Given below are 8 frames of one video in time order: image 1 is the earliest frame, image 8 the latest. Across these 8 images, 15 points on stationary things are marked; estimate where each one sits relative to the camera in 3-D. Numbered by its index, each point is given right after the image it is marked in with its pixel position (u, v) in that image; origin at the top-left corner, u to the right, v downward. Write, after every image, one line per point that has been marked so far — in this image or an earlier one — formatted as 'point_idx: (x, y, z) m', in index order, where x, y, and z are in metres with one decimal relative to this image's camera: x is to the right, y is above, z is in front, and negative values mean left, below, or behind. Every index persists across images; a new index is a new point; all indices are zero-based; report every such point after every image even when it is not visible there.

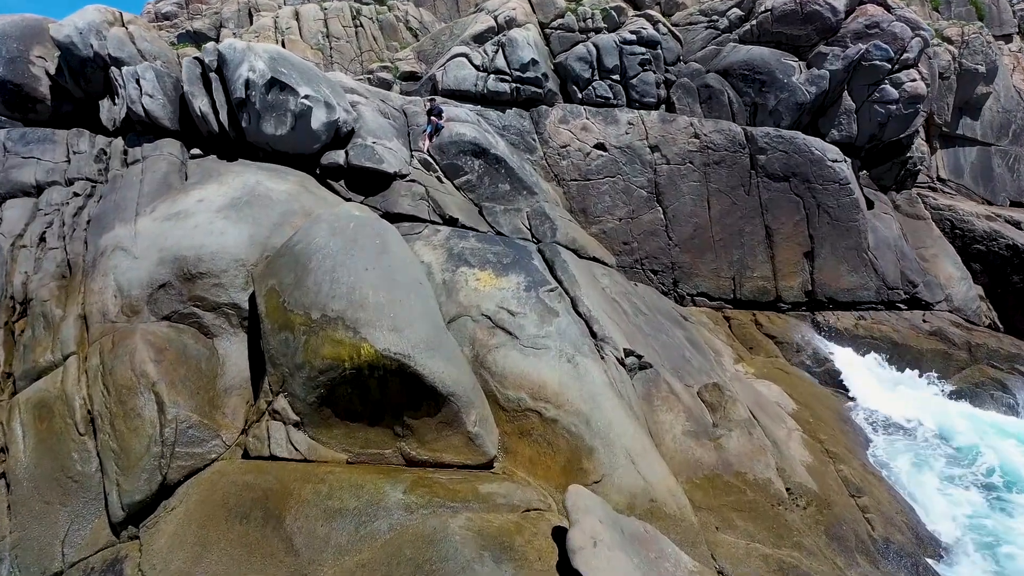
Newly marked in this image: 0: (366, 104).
0: (-2.1, +2.6, +11.8) m
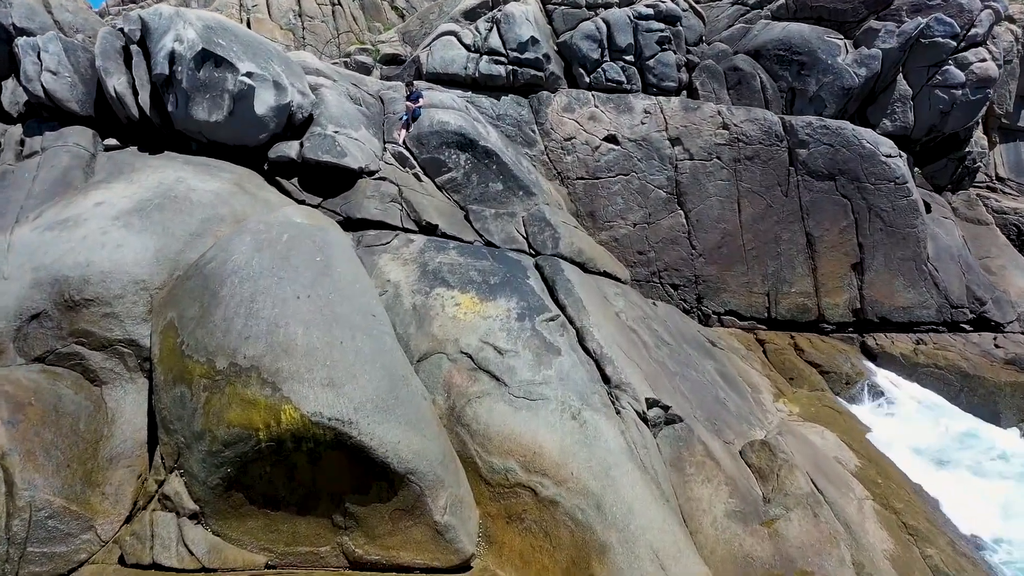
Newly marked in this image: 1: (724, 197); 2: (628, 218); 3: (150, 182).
0: (-2.2, +2.4, +9.8) m
1: (+2.8, +1.2, +10.9) m
2: (+1.6, +1.0, +11.1) m
3: (-3.1, +0.9, +7.0) m
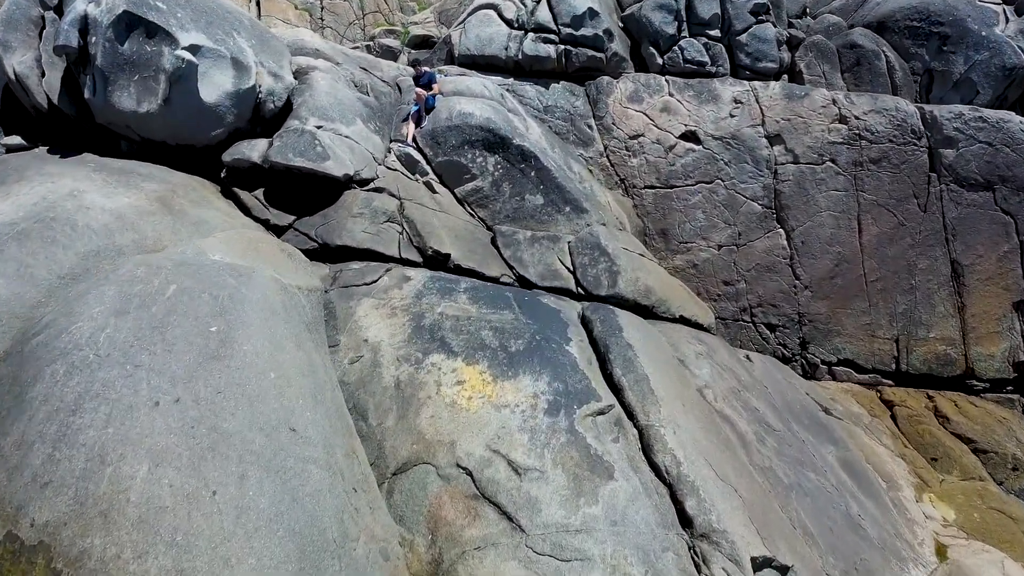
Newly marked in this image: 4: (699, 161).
0: (-1.8, +2.0, +7.7) m
1: (+3.3, +0.8, +8.3) m
2: (+2.1, +0.5, +8.6) m
3: (-2.9, +0.6, +5.0) m
4: (+2.0, +1.3, +8.6) m
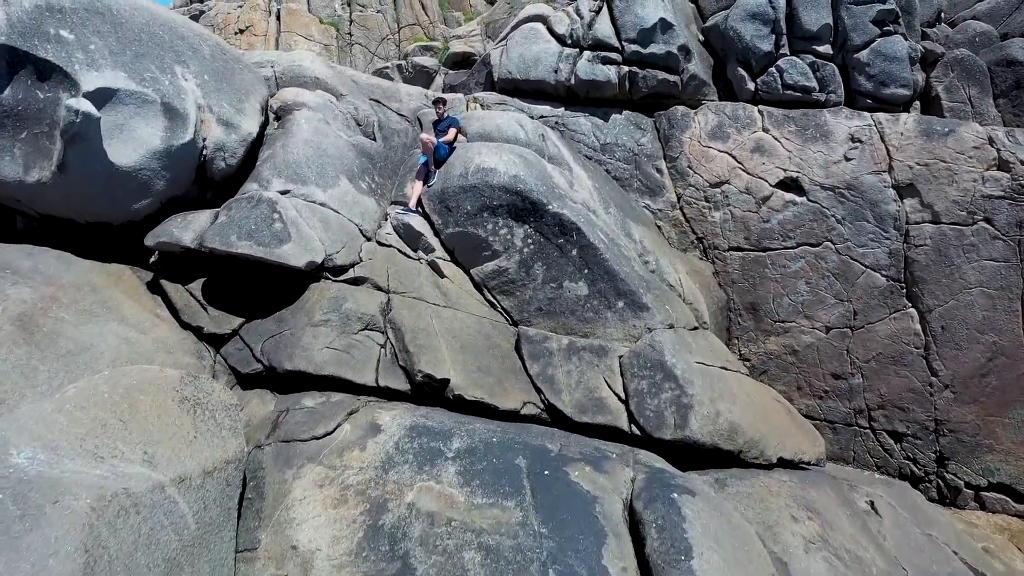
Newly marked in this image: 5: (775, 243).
0: (-1.4, +1.3, +6.0) m
1: (+3.7, 0.0, +6.2) m
2: (+2.4, -0.2, +6.6) m
3: (-2.9, -0.1, +3.4) m
4: (+2.3, +0.6, +6.6) m
5: (+2.1, +0.4, +6.6) m
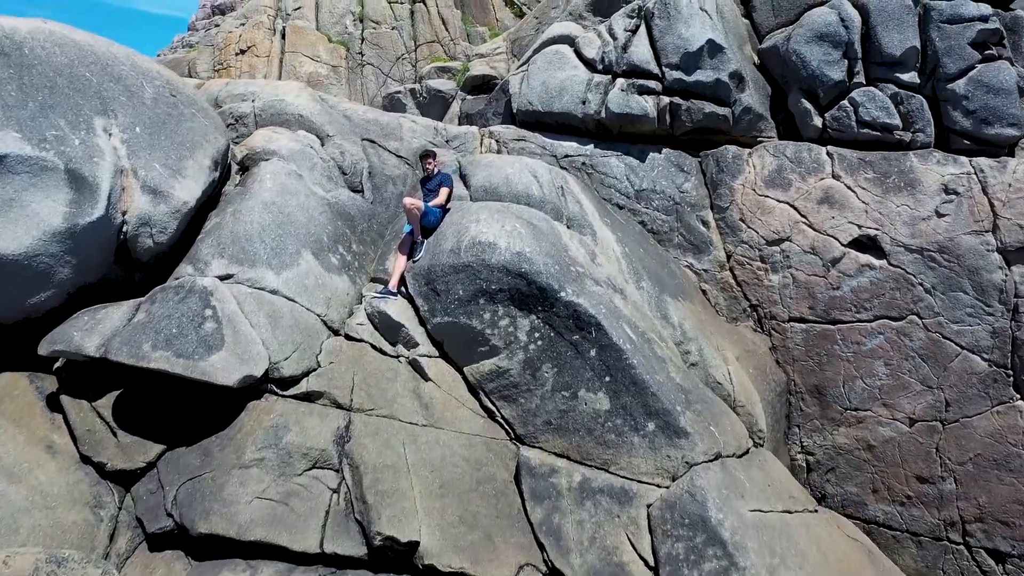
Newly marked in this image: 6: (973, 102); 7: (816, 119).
0: (-1.4, +0.8, +5.0) m
1: (+3.7, -0.6, +4.9) m
2: (+2.5, -0.8, +5.4) m
3: (-3.0, -0.6, +2.5) m
4: (+2.4, 0.0, +5.4) m
5: (+2.2, -0.2, +5.4) m
6: (+3.1, +1.3, +5.5) m
7: (+2.2, +1.2, +5.8) m
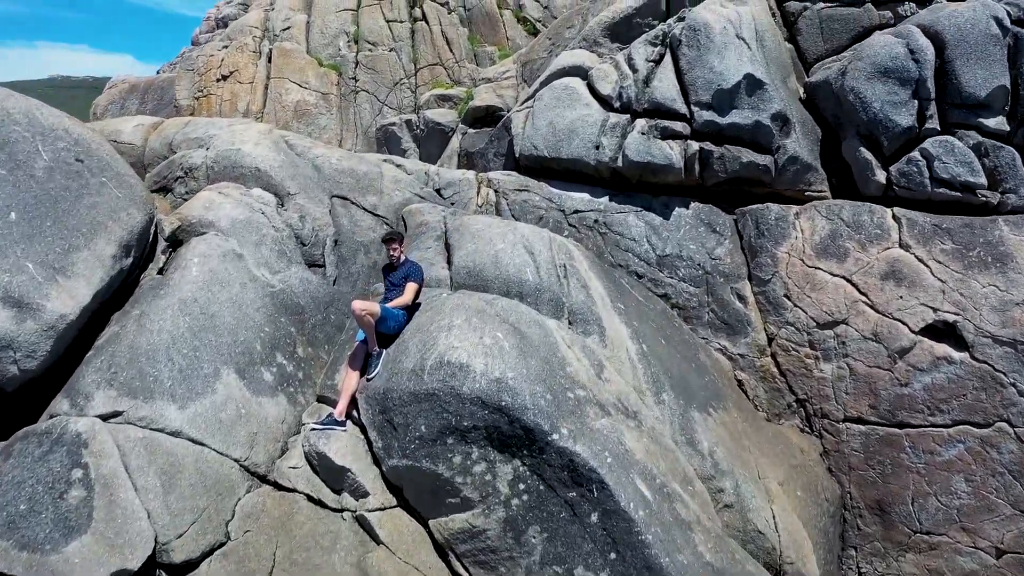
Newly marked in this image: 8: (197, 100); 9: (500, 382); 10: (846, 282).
0: (-1.4, +0.3, +4.1) m
1: (+3.7, -1.1, +3.8) m
2: (+2.5, -1.3, +4.3) m
3: (-3.1, -1.1, +1.7) m
4: (+2.4, -0.5, +4.3) m
5: (+2.2, -0.7, +4.4) m
6: (+3.1, +0.7, +4.5) m
7: (+2.2, +0.7, +4.8) m
8: (-3.2, +1.9, +8.2) m
9: (0.0, -0.4, +3.1) m
10: (+1.9, 0.0, +4.6) m
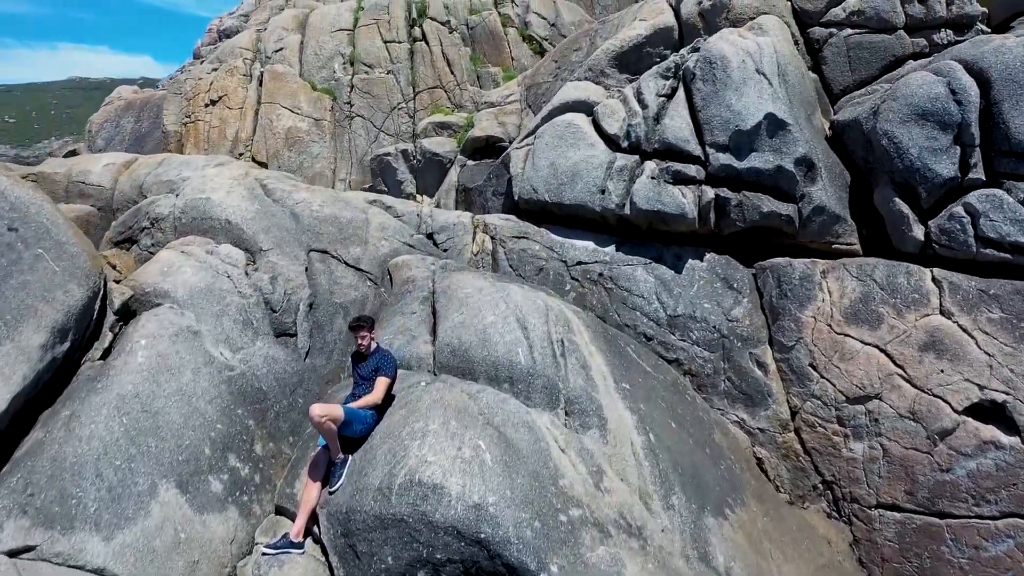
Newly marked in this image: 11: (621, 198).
0: (-1.5, -0.1, +3.7) m
1: (+3.6, -1.5, +3.3) m
2: (+2.4, -1.7, +3.8) m
3: (-3.2, -1.5, +1.3) m
4: (+2.3, -0.9, +3.8) m
5: (+2.2, -1.1, +3.9) m
6: (+3.0, +0.4, +4.0) m
7: (+2.1, +0.3, +4.3) m
8: (-3.2, +1.6, +7.8) m
9: (-0.1, -0.7, +2.7) m
10: (+1.9, -0.3, +4.1) m
11: (+0.7, +0.5, +4.9) m
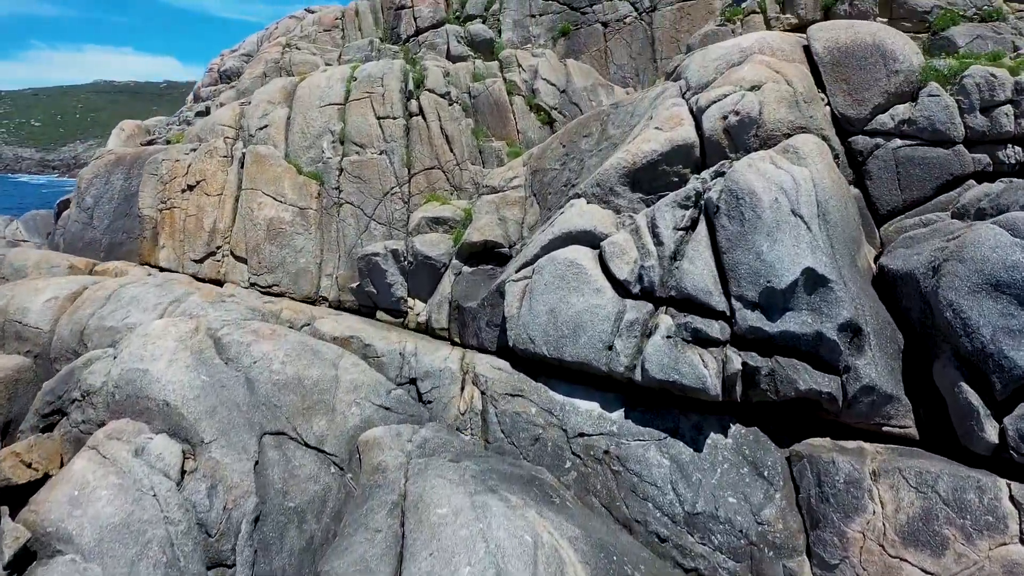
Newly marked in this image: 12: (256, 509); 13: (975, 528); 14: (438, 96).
0: (-1.5, -1.0, +3.0) m
1: (+3.5, -2.4, +2.5) m
2: (+2.3, -2.6, +3.0) m
3: (-3.3, -2.4, +0.6) m
4: (+2.3, -1.8, +3.1) m
5: (+2.1, -2.0, +3.2) m
6: (+3.0, -0.5, +3.2) m
7: (+2.1, -0.6, +3.6) m
8: (-3.1, +0.7, +7.2) m
9: (-0.2, -1.6, +2.0) m
10: (+1.8, -1.2, +3.4) m
11: (+0.6, -0.4, +4.2) m
12: (-1.1, -0.9, +3.5) m
13: (+1.9, -1.0, +3.4) m
14: (-0.7, +1.8, +7.6) m
